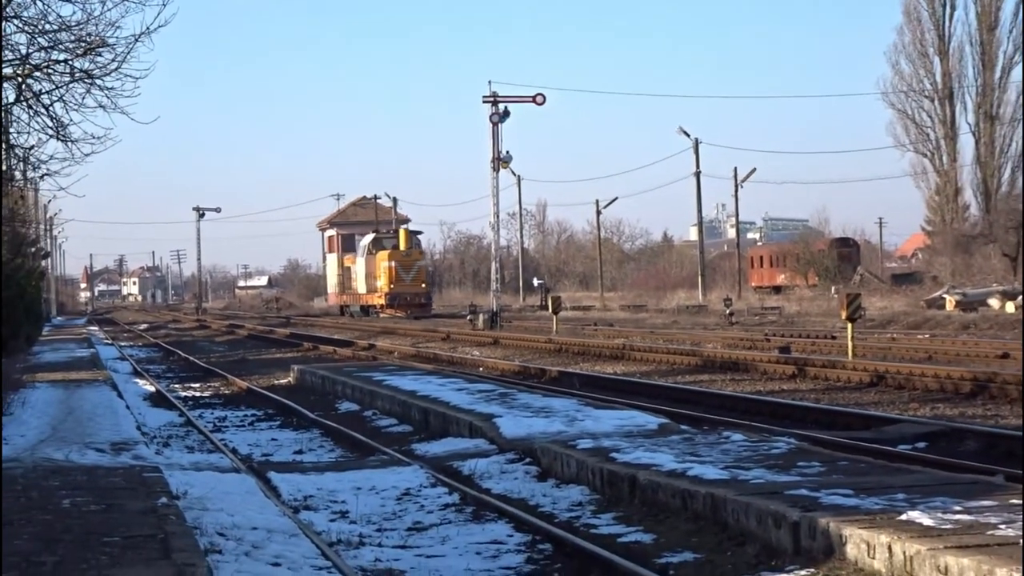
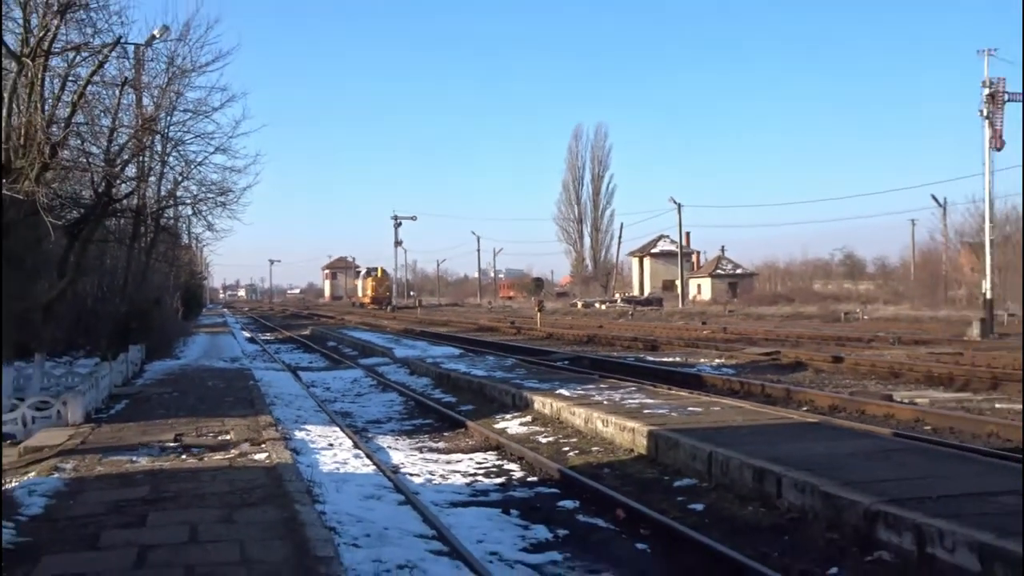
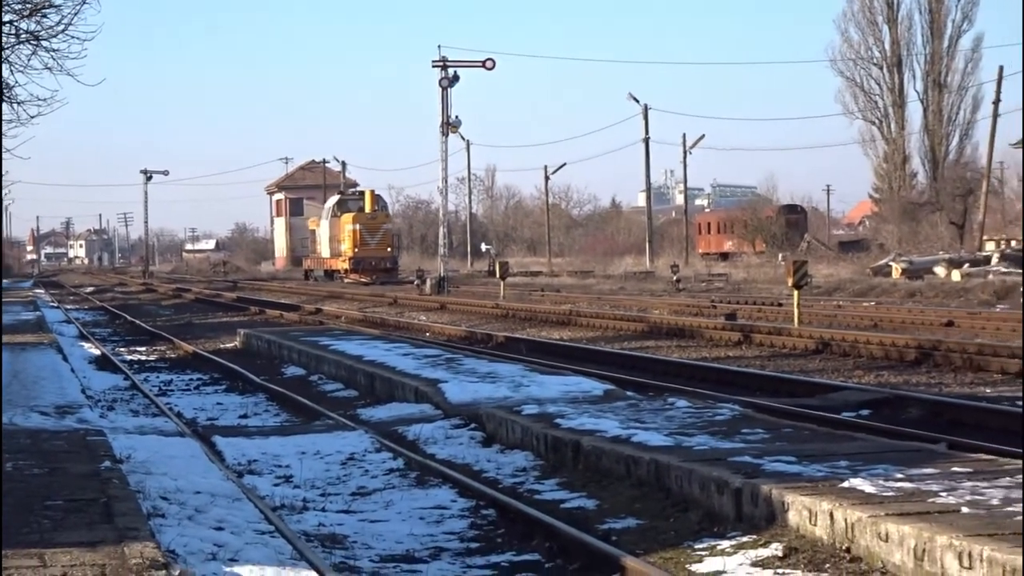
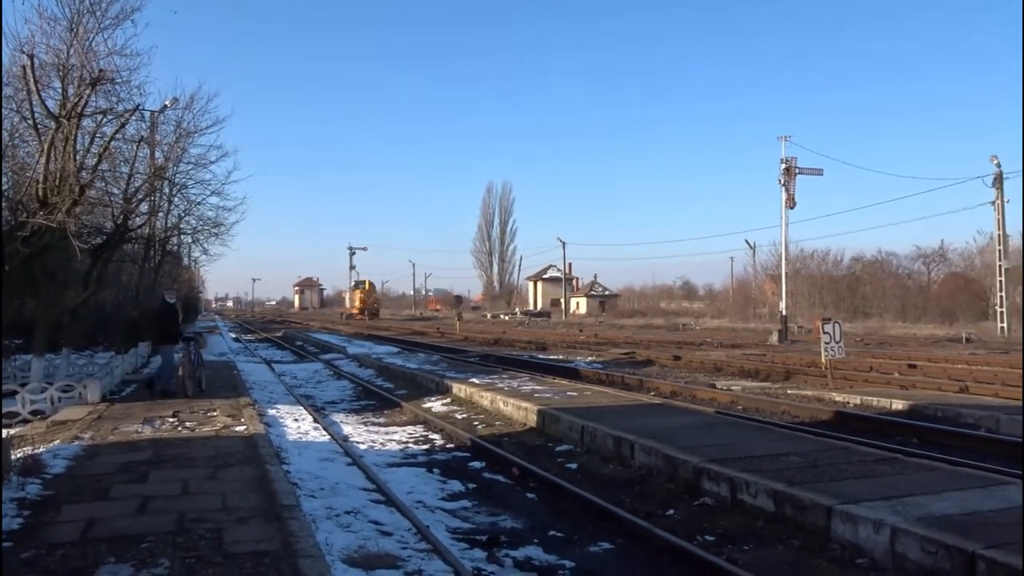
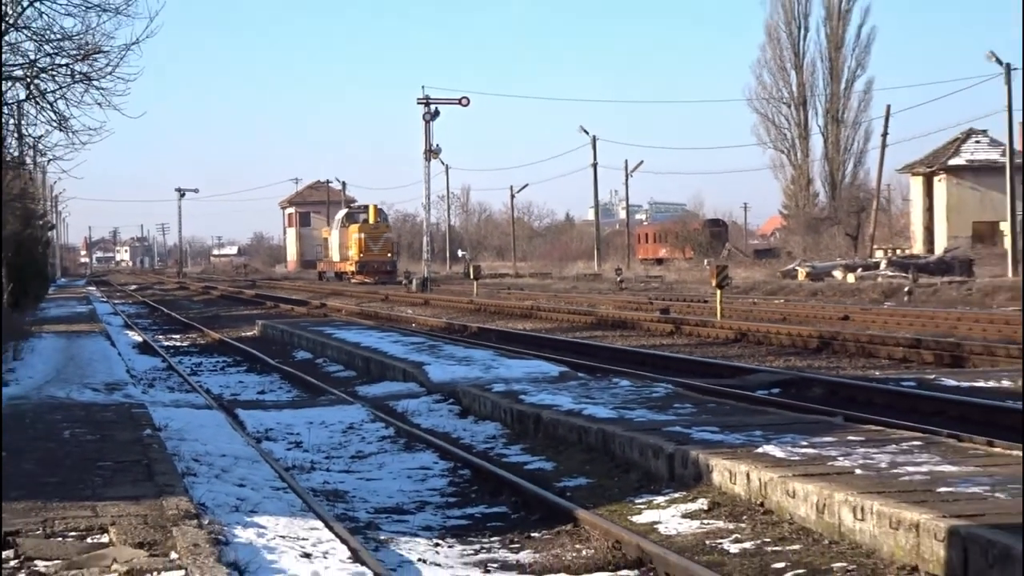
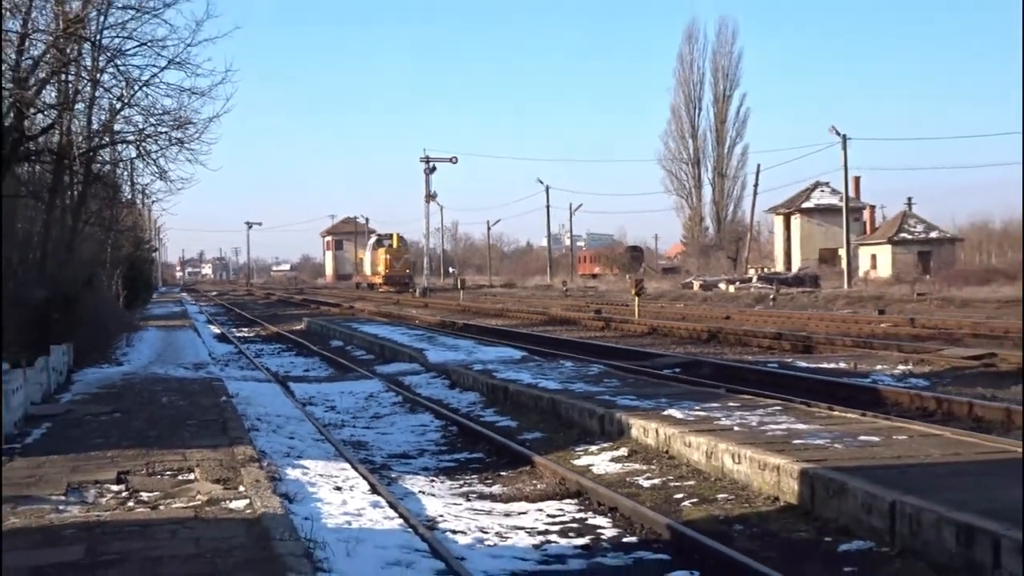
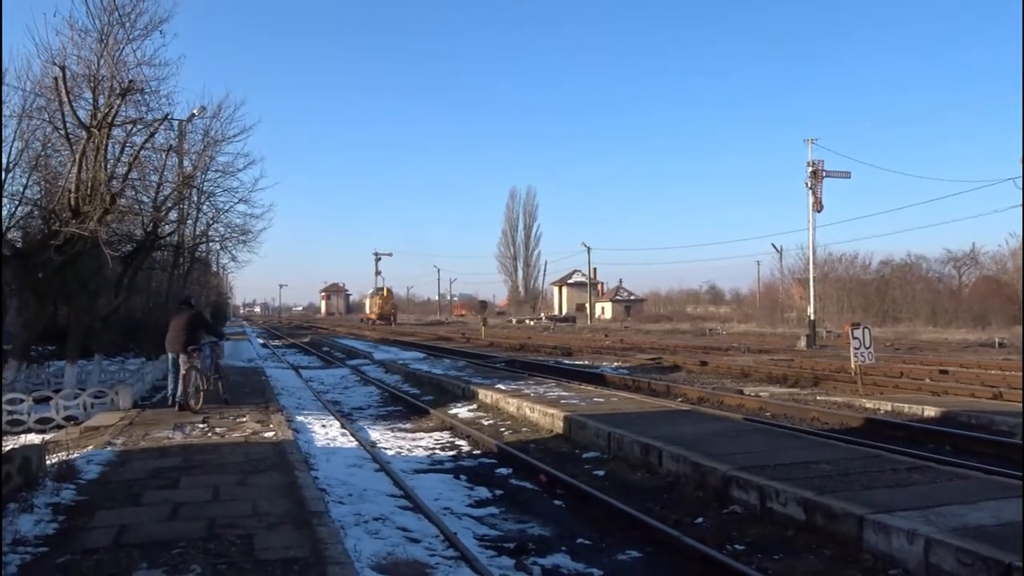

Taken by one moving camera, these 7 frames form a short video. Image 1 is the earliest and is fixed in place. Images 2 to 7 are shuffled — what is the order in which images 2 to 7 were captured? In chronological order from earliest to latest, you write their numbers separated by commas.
3, 5, 6, 2, 7, 4
